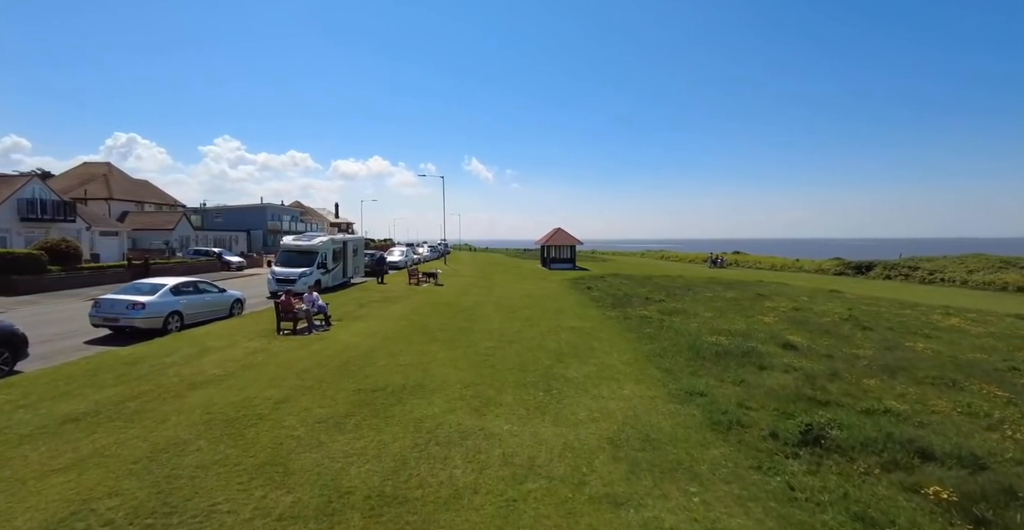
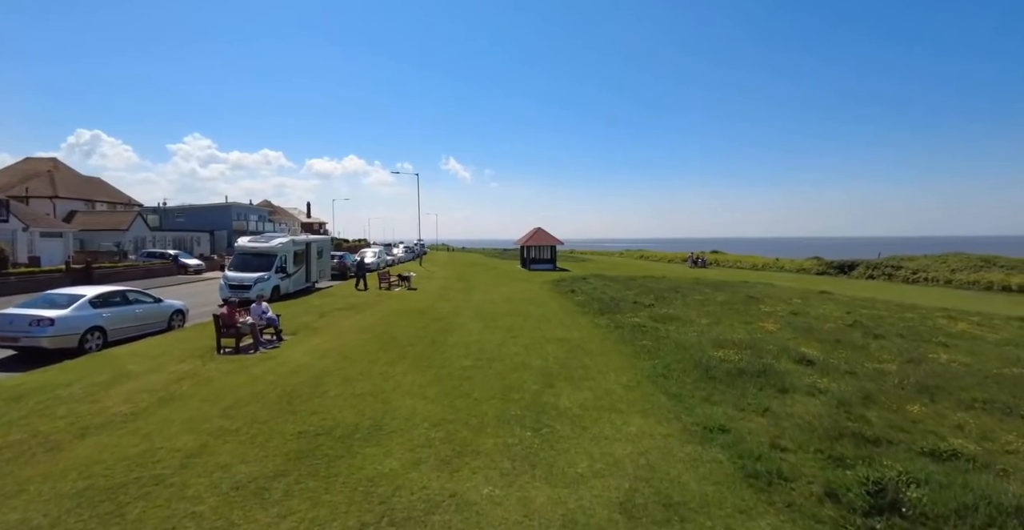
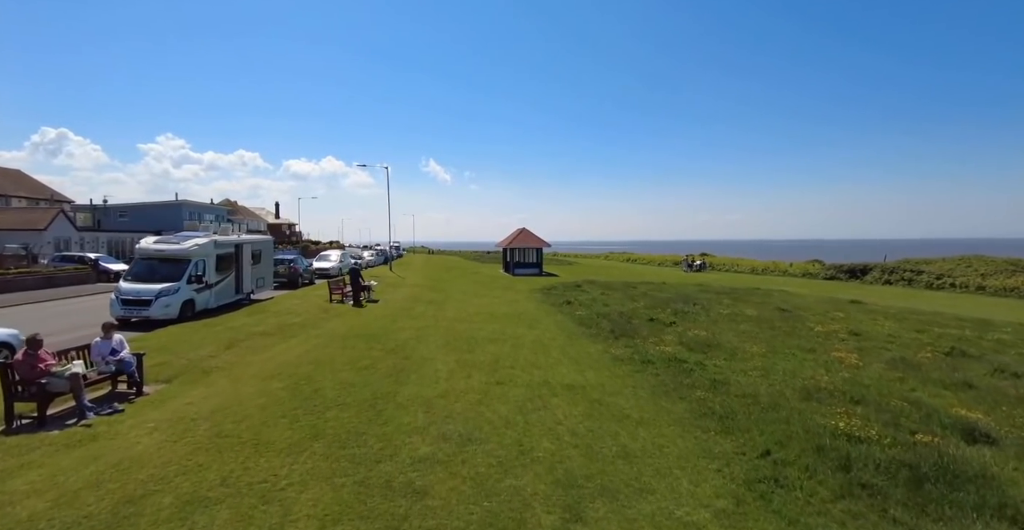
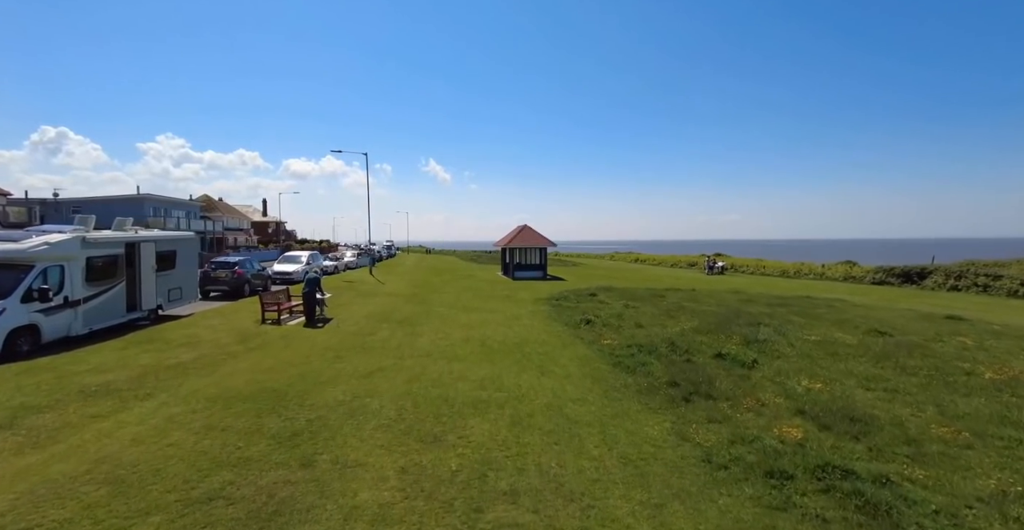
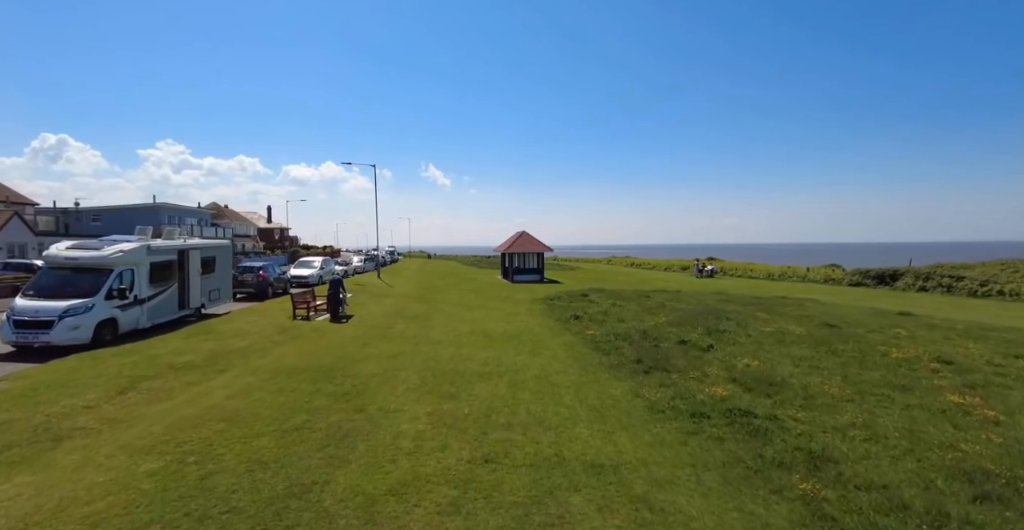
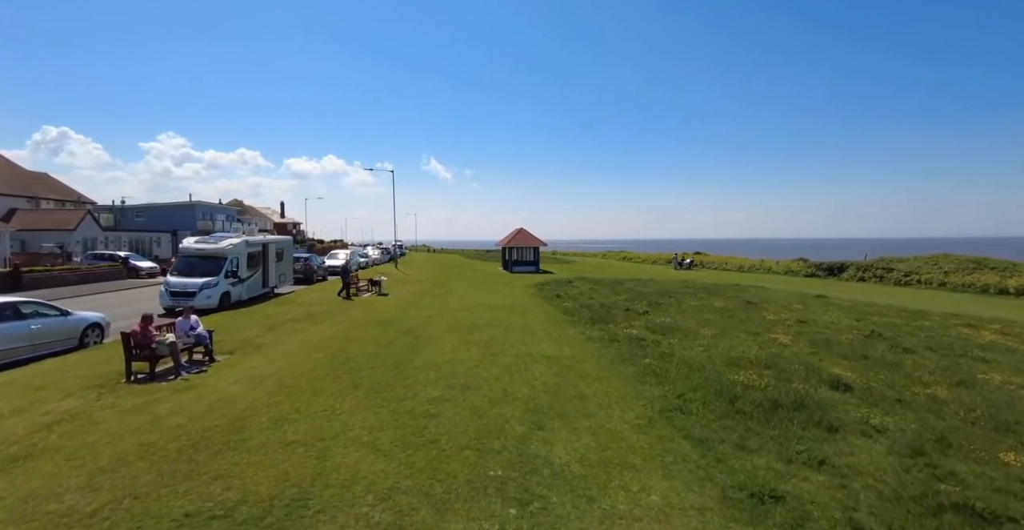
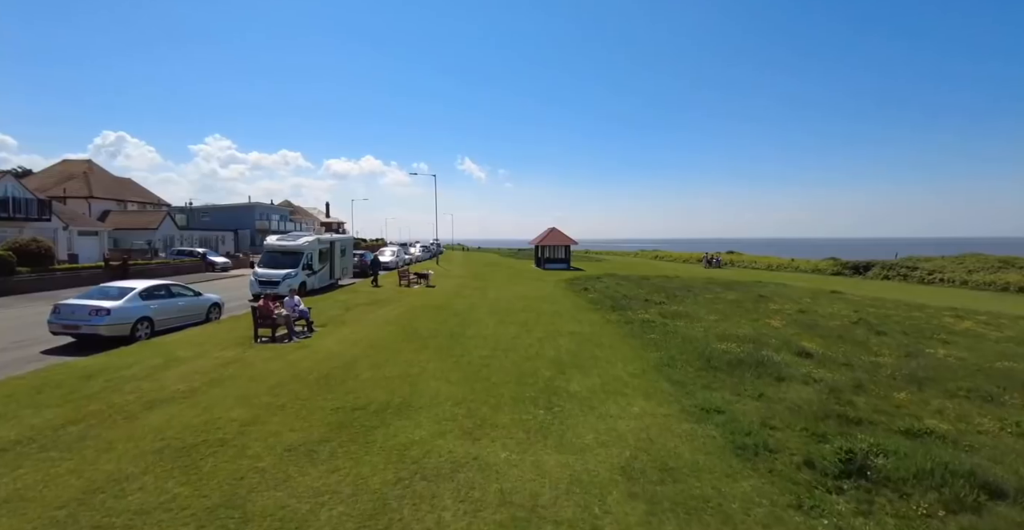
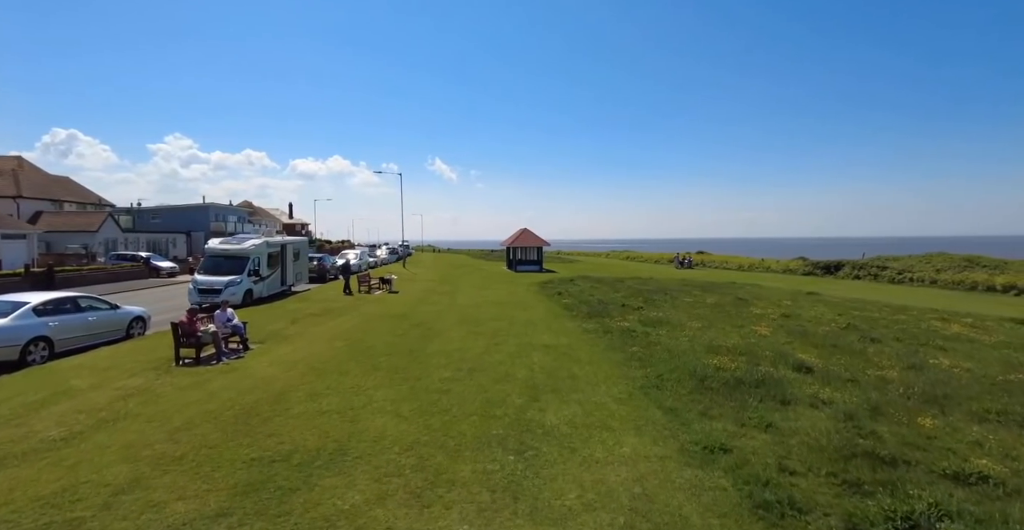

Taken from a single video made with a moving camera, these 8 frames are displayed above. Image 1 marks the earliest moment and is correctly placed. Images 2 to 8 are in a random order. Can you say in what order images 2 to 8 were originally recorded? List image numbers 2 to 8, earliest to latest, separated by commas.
7, 2, 8, 6, 3, 5, 4
